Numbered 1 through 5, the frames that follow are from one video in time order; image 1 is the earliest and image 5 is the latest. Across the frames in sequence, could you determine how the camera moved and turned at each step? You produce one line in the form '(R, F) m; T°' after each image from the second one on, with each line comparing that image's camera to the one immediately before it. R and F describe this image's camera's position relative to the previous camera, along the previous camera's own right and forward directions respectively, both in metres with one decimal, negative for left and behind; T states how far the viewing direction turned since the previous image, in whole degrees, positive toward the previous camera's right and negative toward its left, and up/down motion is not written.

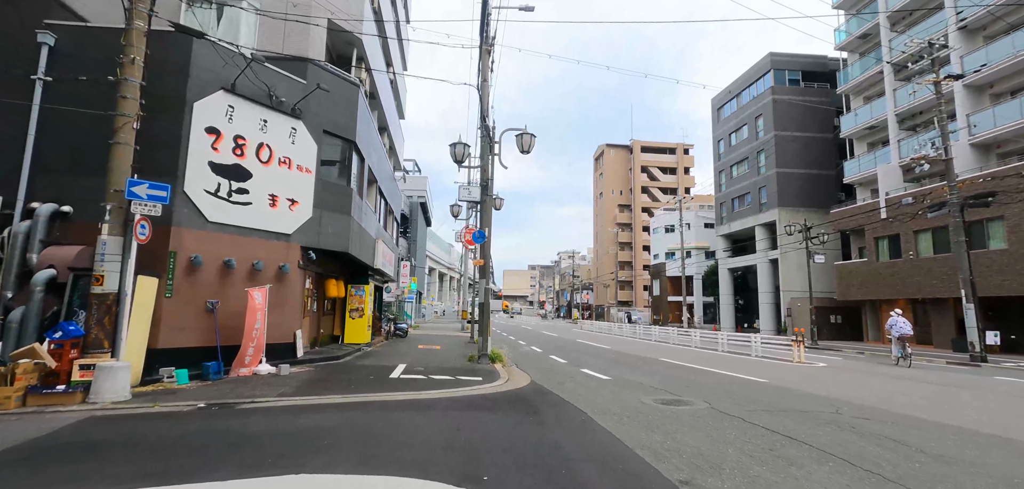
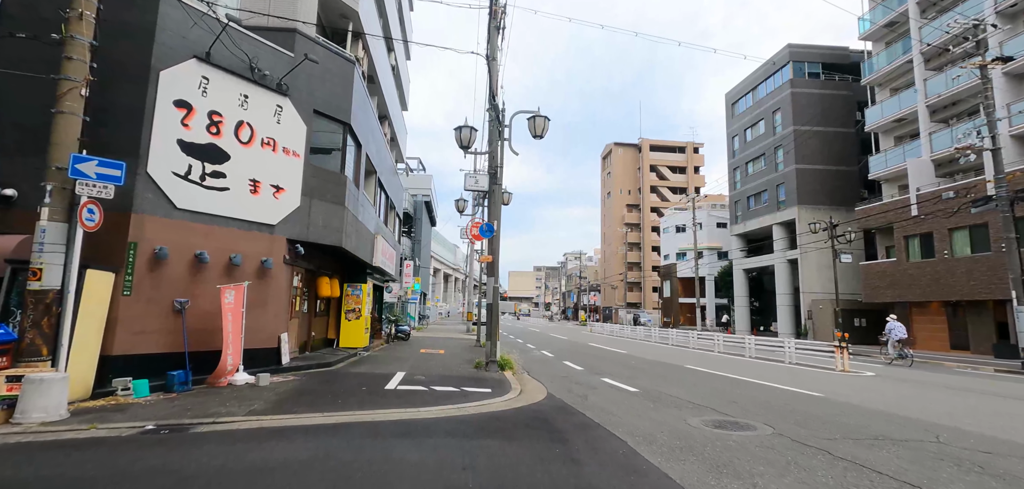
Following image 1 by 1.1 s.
(-0.2, +1.3) m; -1°
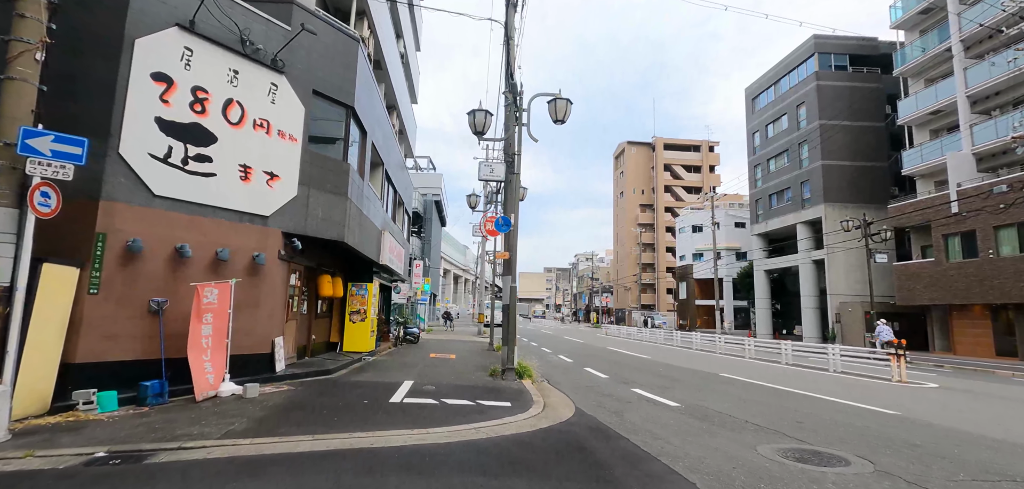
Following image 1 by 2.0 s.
(-0.2, +1.1) m; -1°
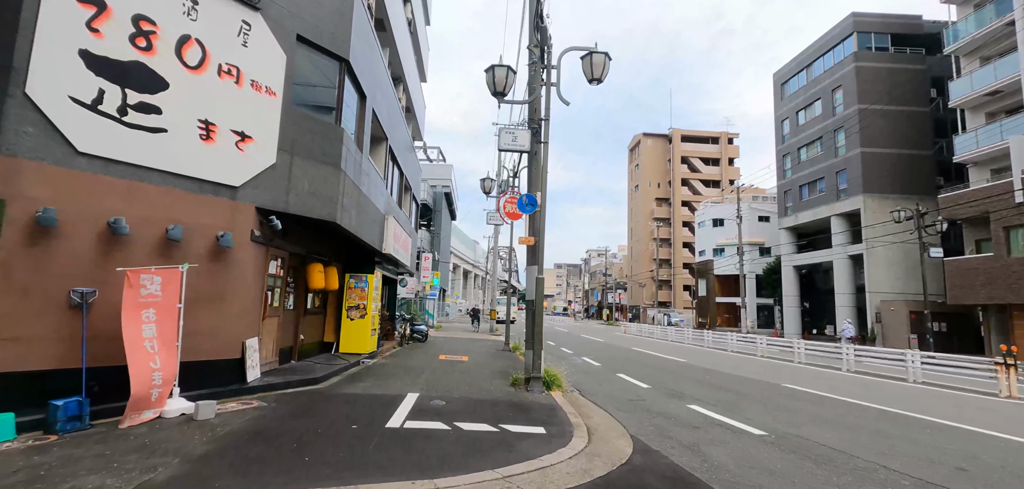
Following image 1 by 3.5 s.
(-0.3, +1.8) m; -1°
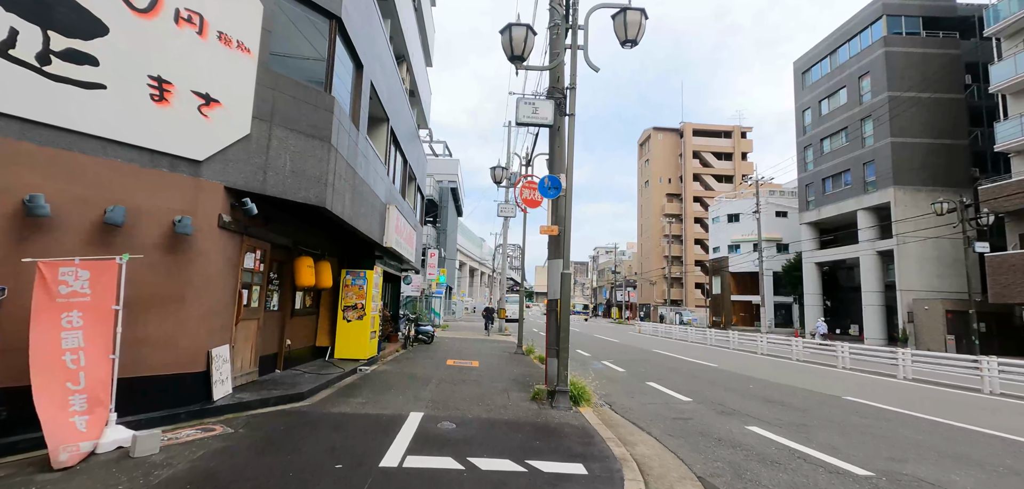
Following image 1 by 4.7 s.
(-0.2, +1.3) m; -1°
